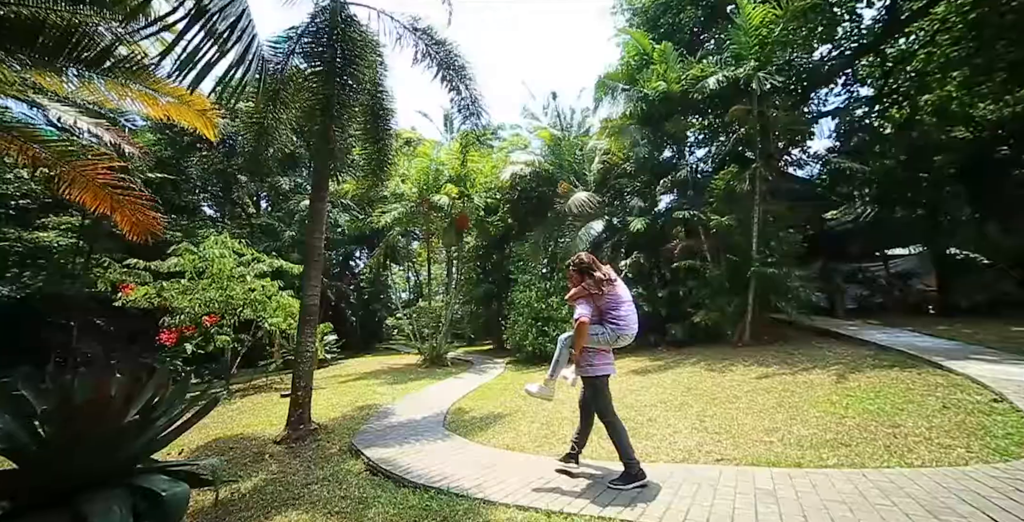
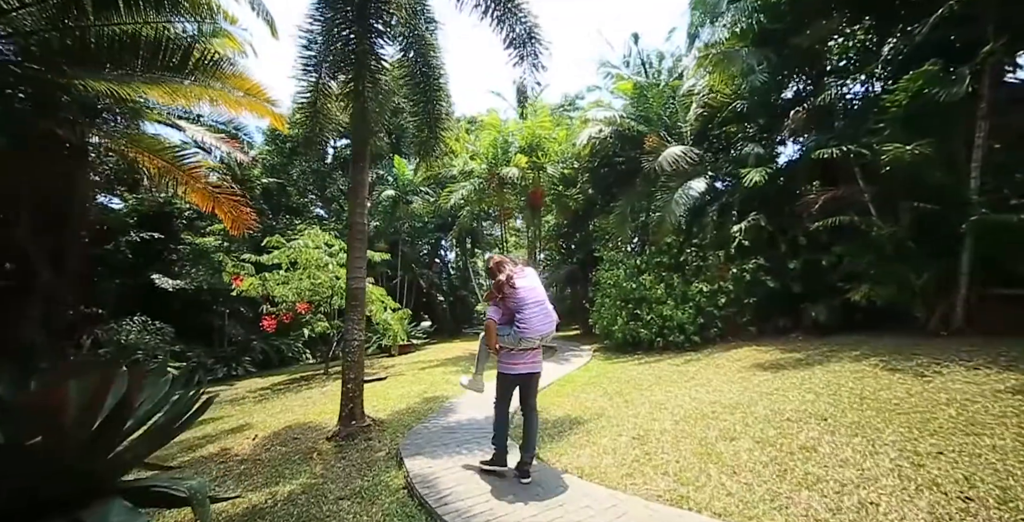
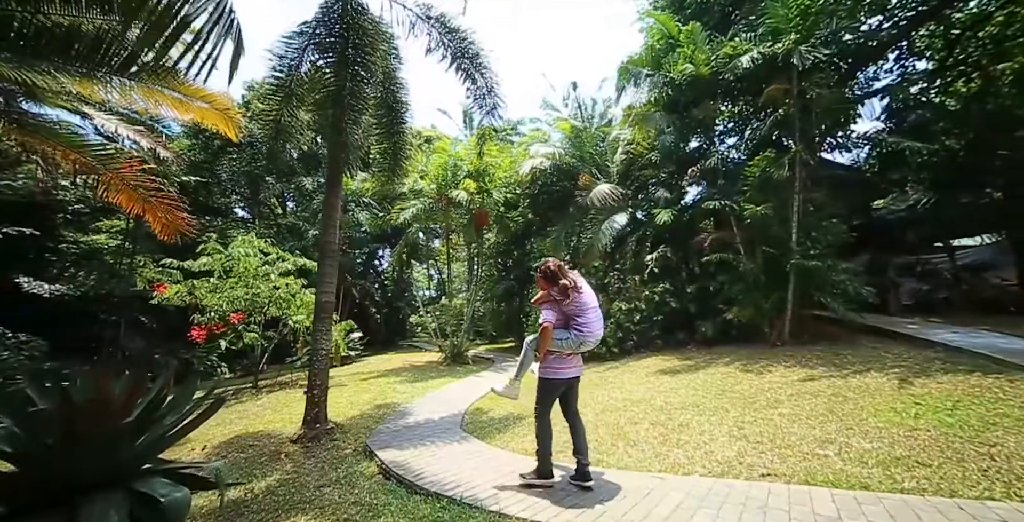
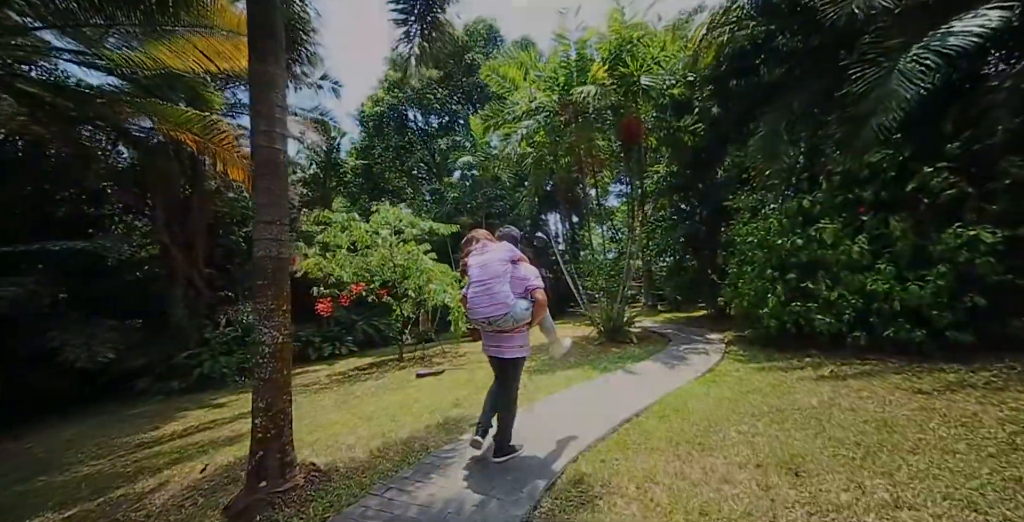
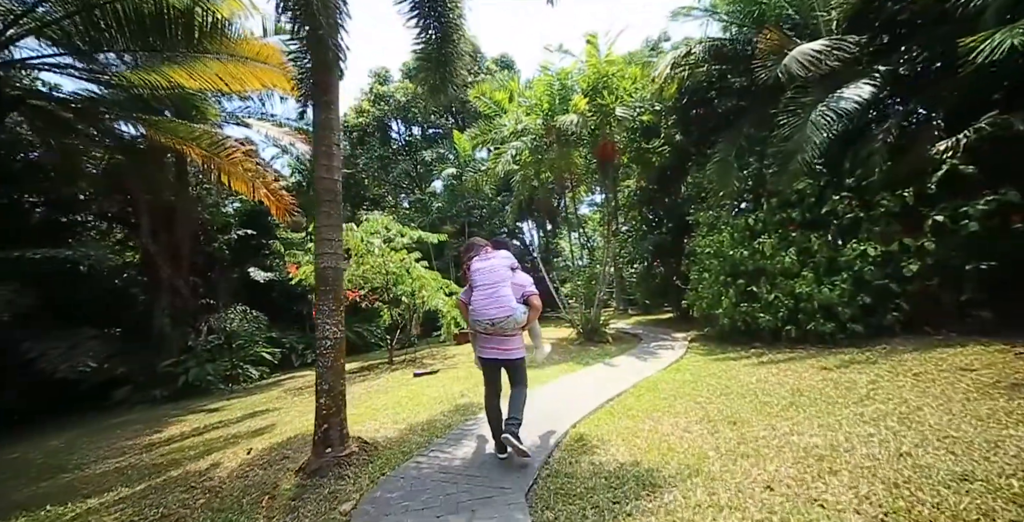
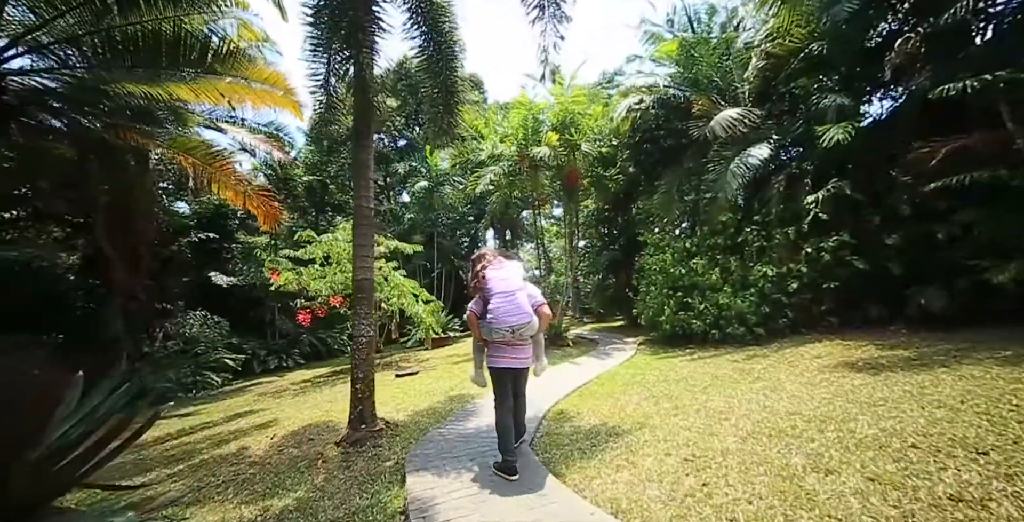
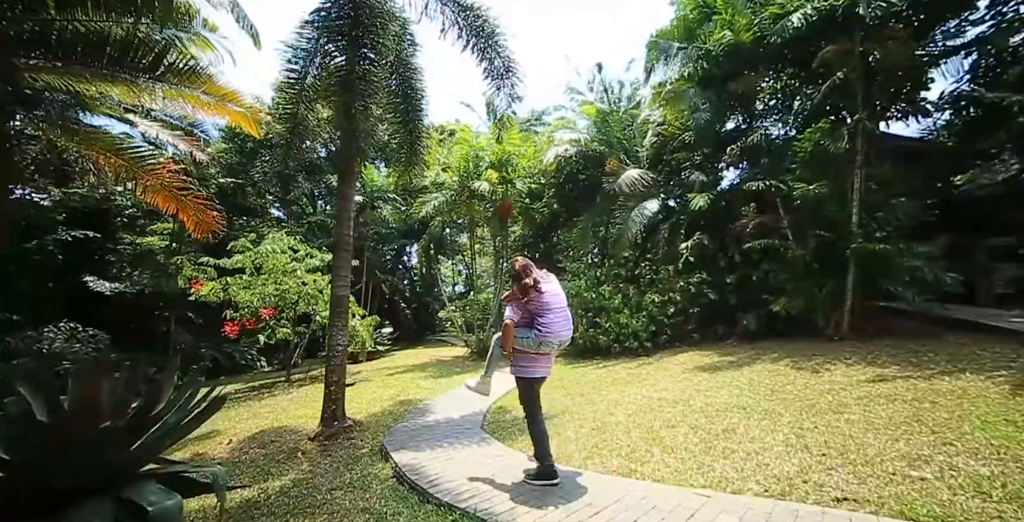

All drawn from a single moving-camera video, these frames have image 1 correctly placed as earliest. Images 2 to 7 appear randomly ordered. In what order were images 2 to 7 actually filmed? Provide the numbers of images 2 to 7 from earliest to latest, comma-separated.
3, 7, 2, 6, 5, 4
